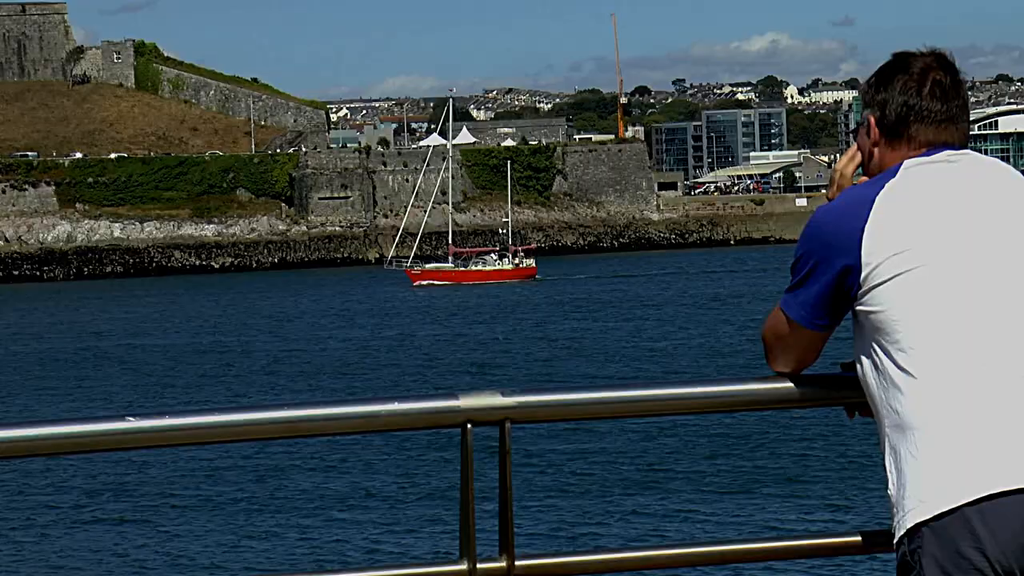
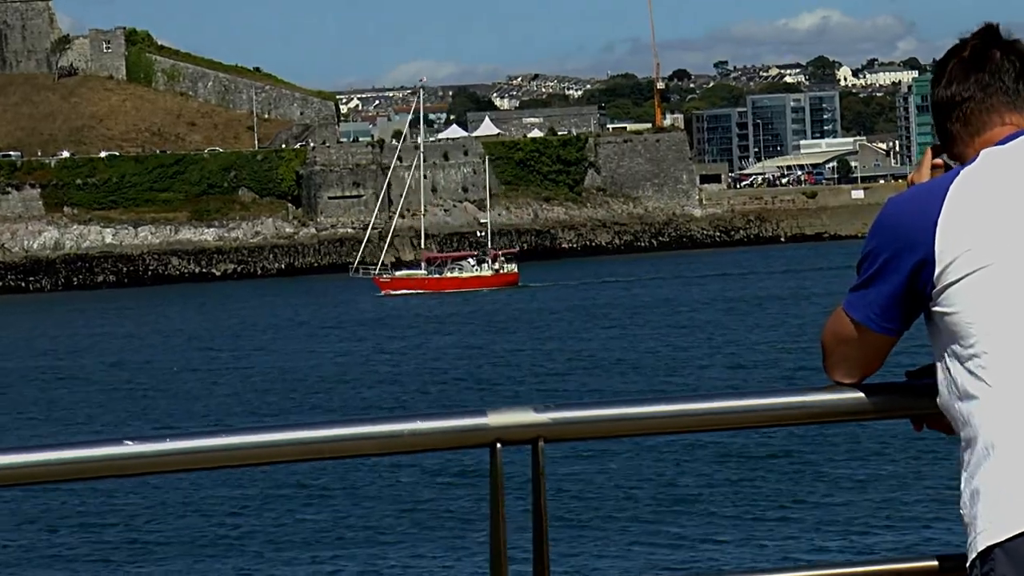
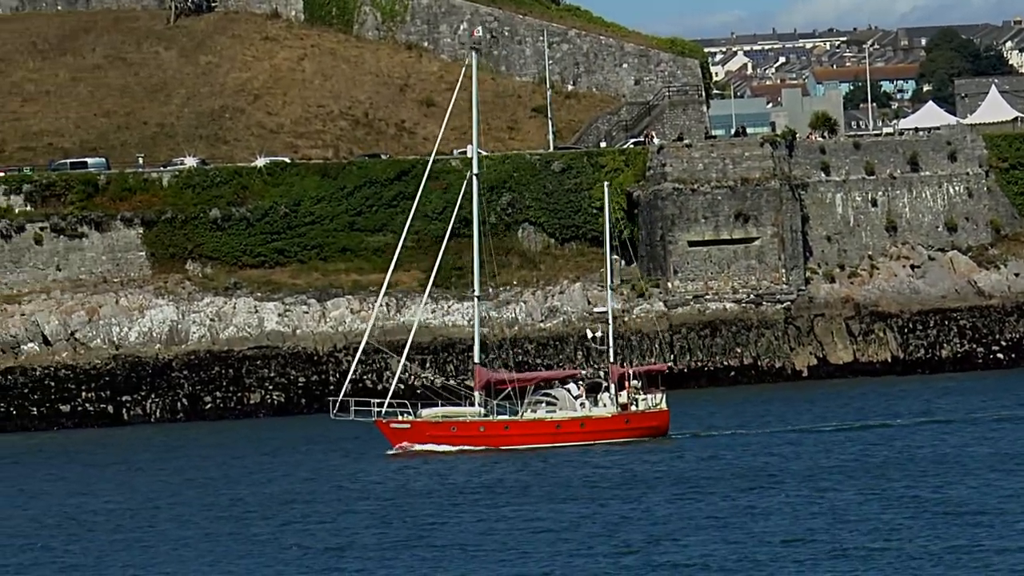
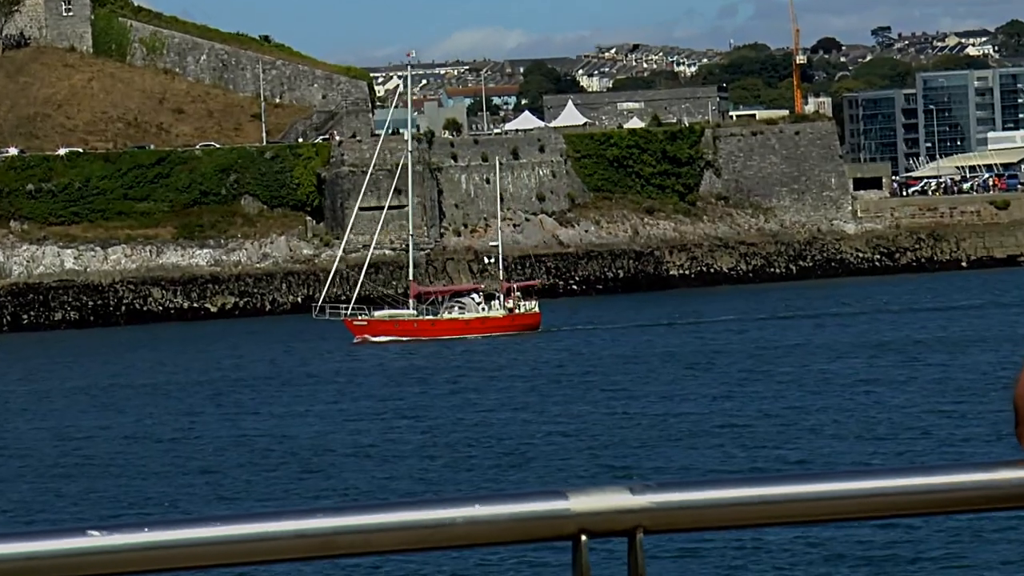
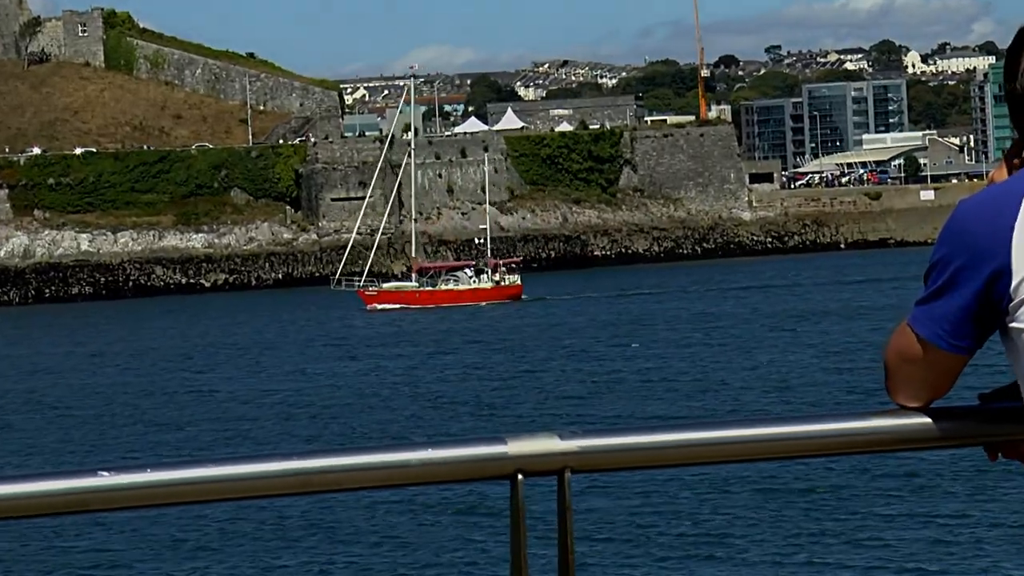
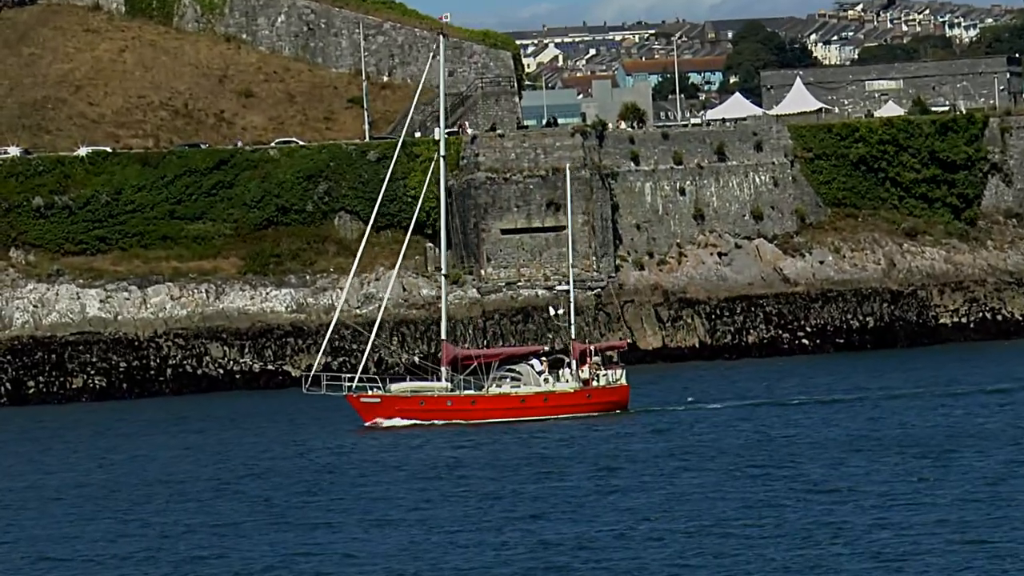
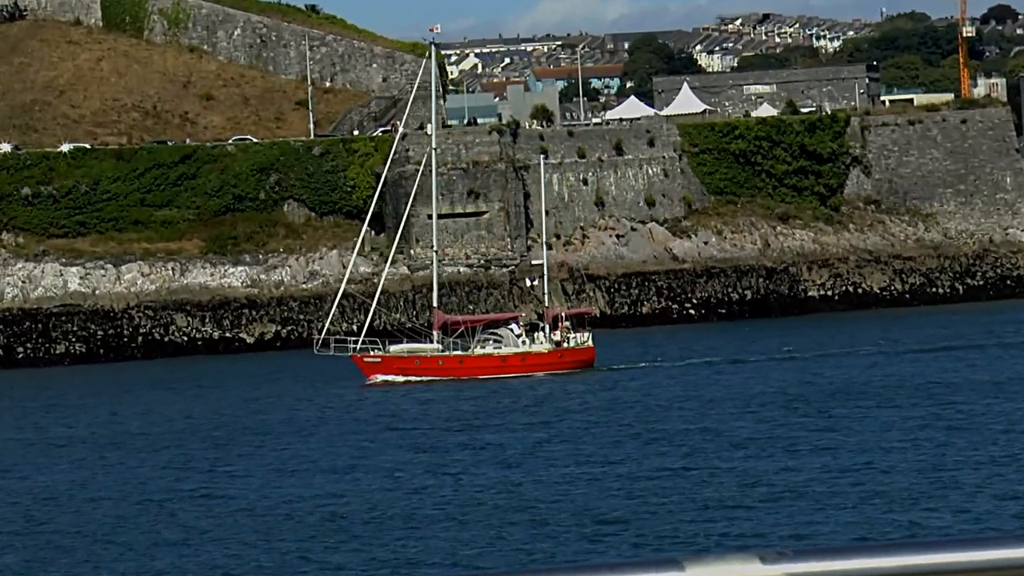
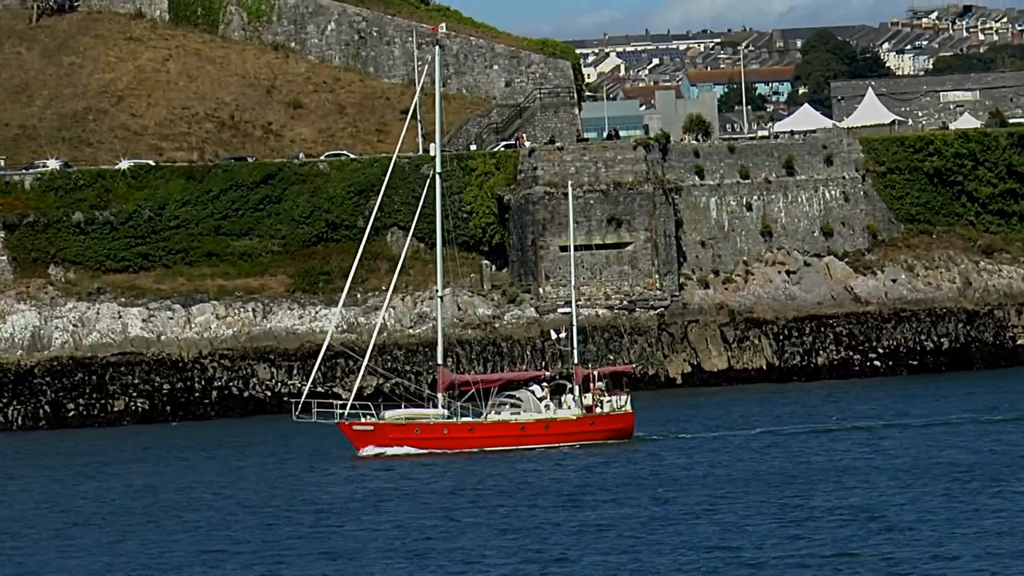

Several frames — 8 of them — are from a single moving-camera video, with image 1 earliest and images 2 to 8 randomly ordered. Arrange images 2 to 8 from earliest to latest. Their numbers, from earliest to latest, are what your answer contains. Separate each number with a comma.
2, 5, 4, 7, 6, 8, 3
